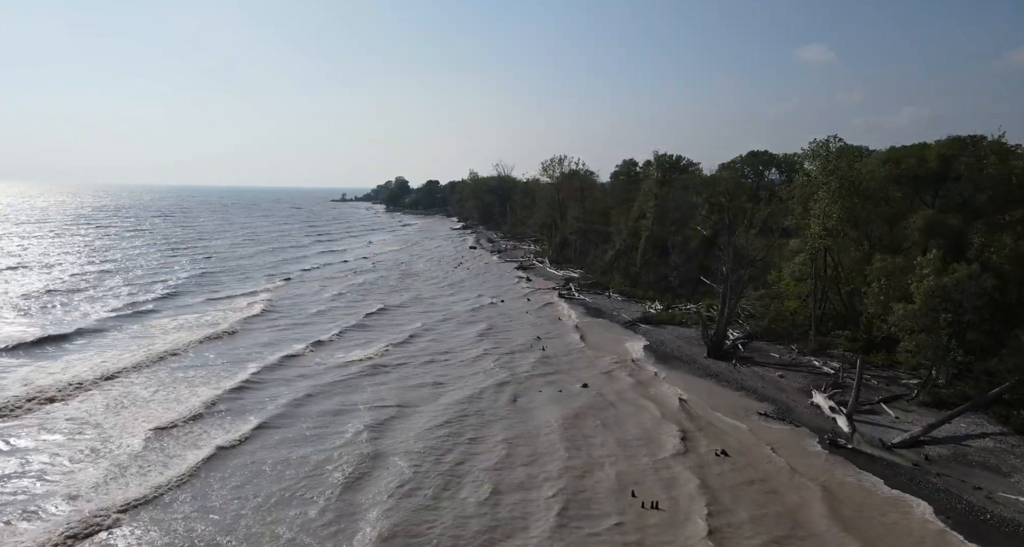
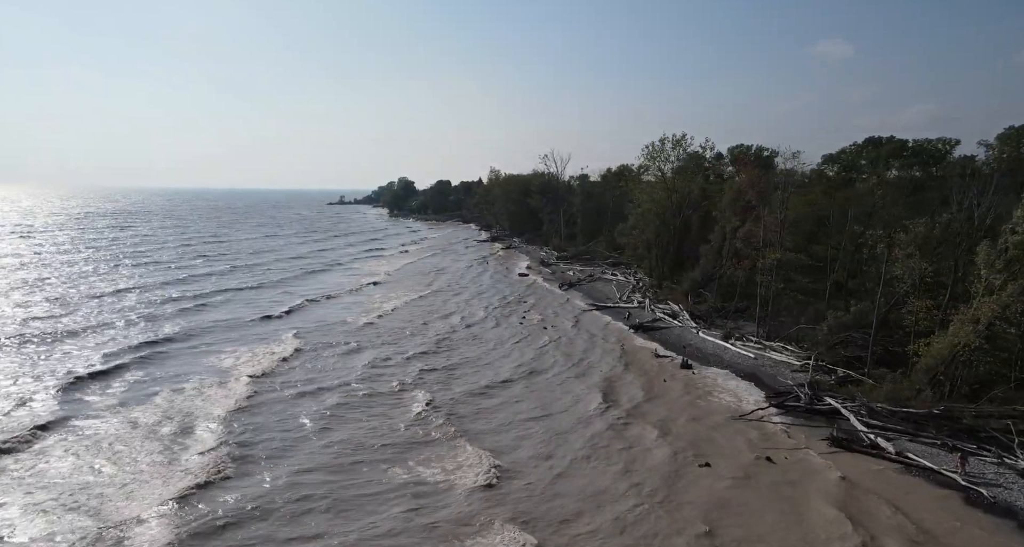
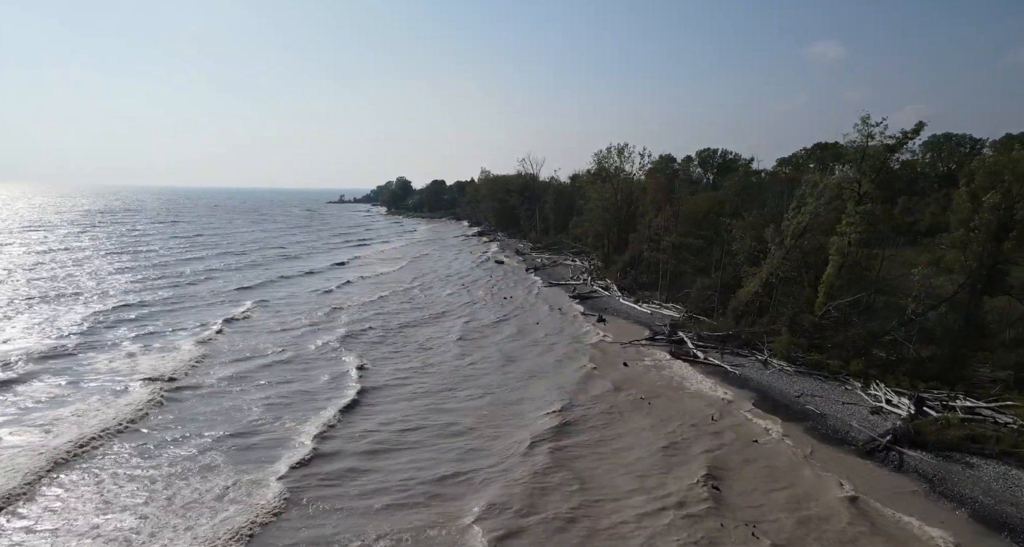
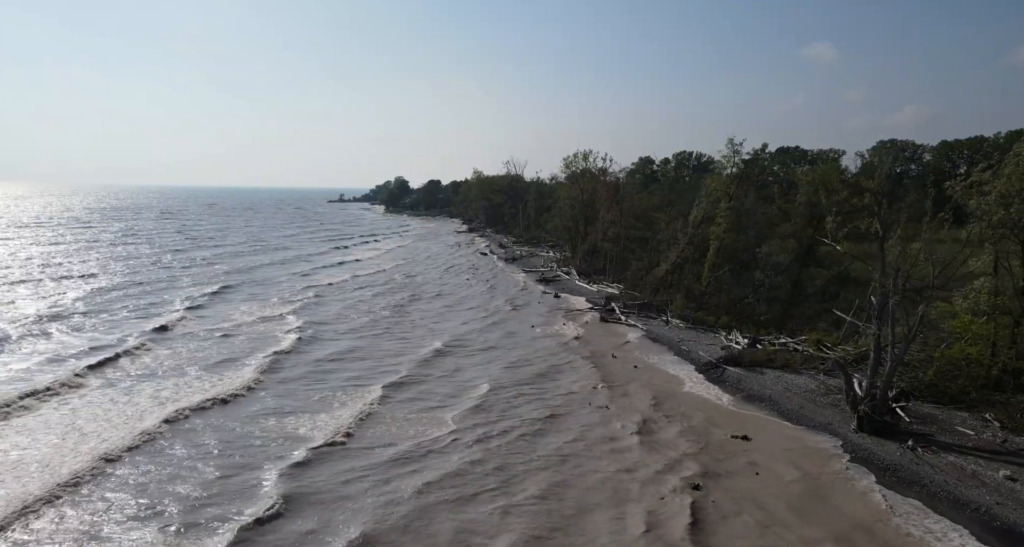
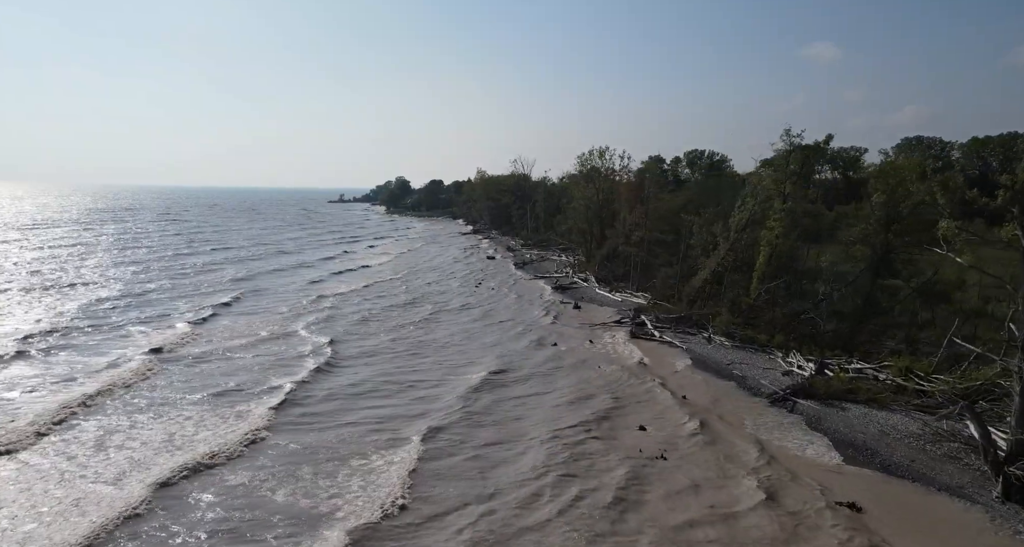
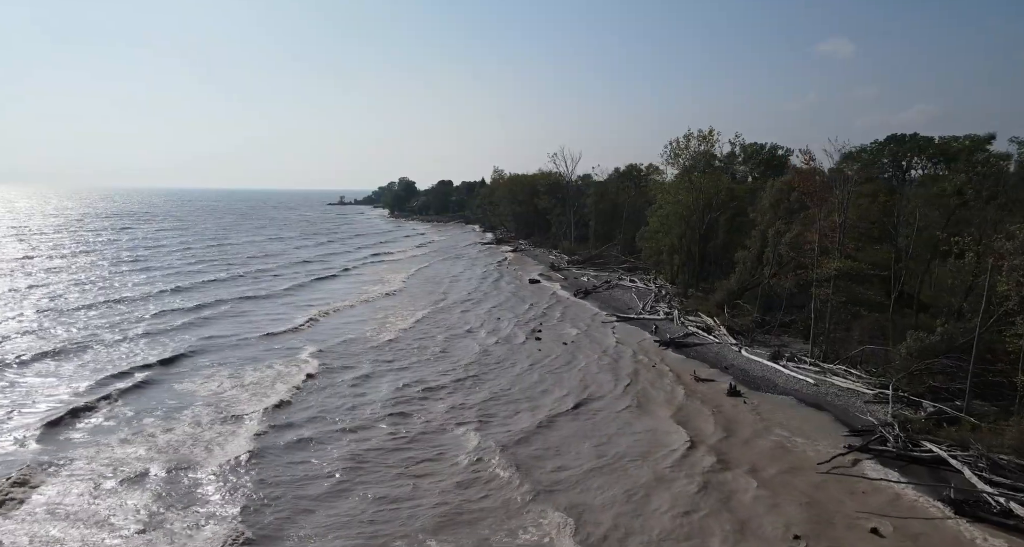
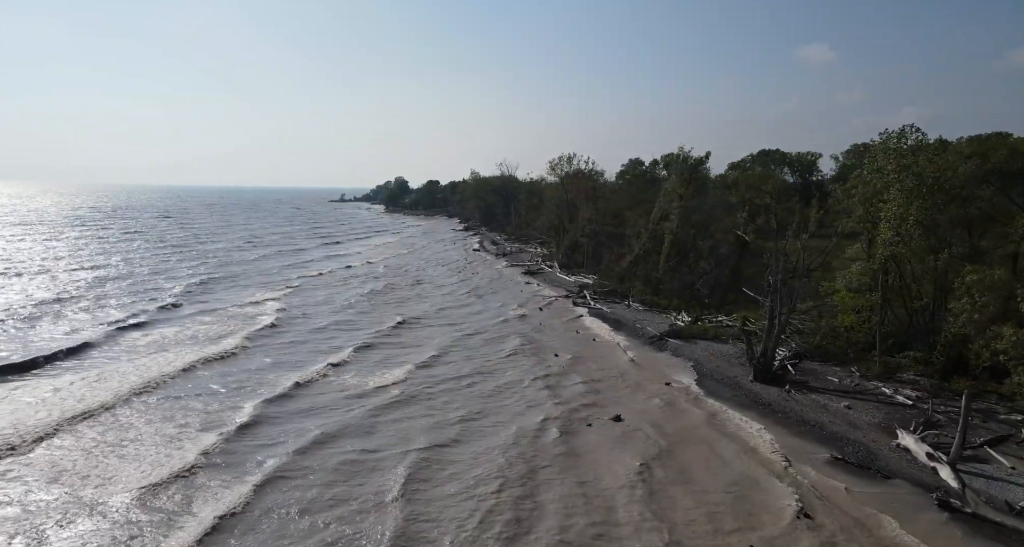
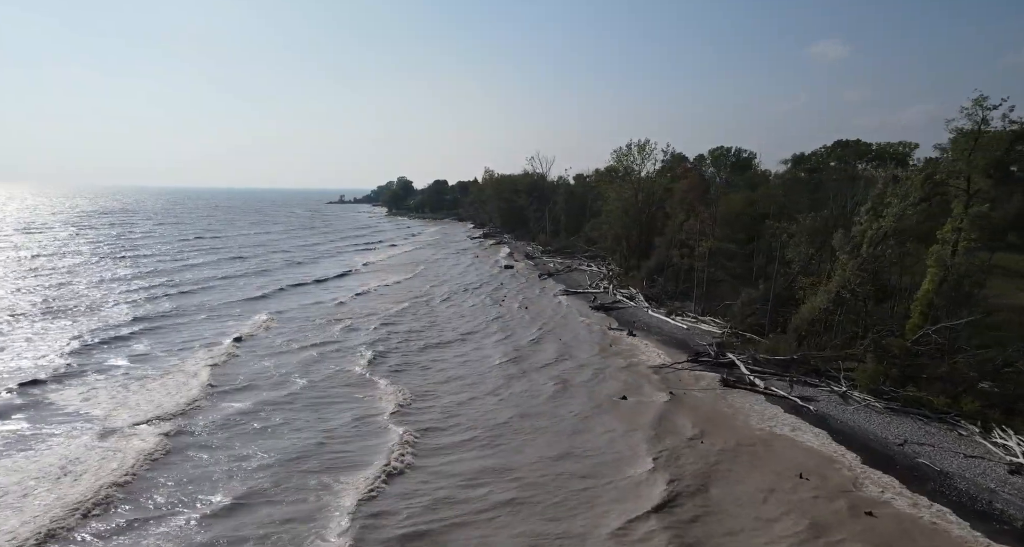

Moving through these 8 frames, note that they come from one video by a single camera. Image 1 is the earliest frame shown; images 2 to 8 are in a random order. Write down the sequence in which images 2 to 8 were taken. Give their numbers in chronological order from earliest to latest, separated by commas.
7, 4, 5, 3, 8, 2, 6
